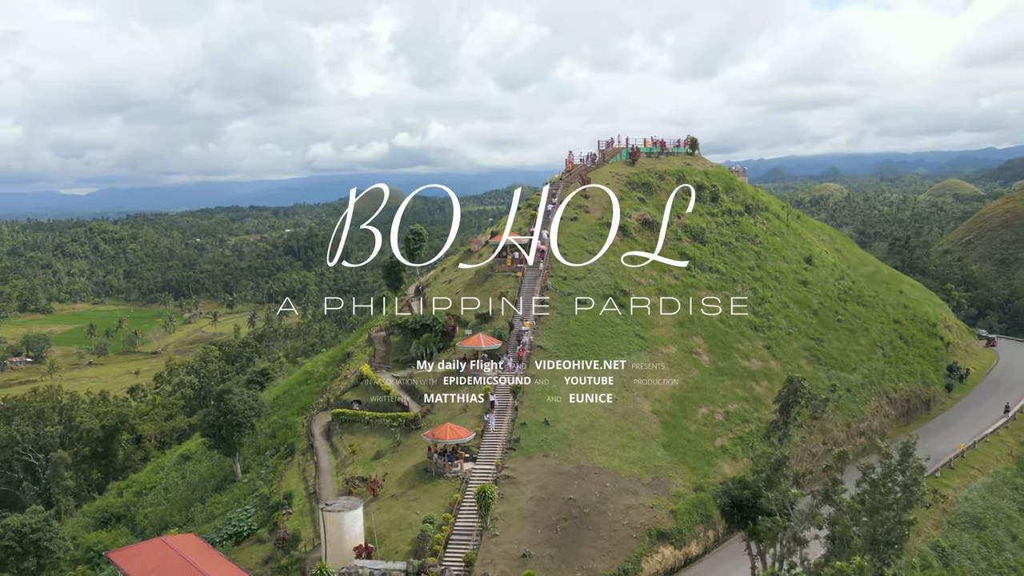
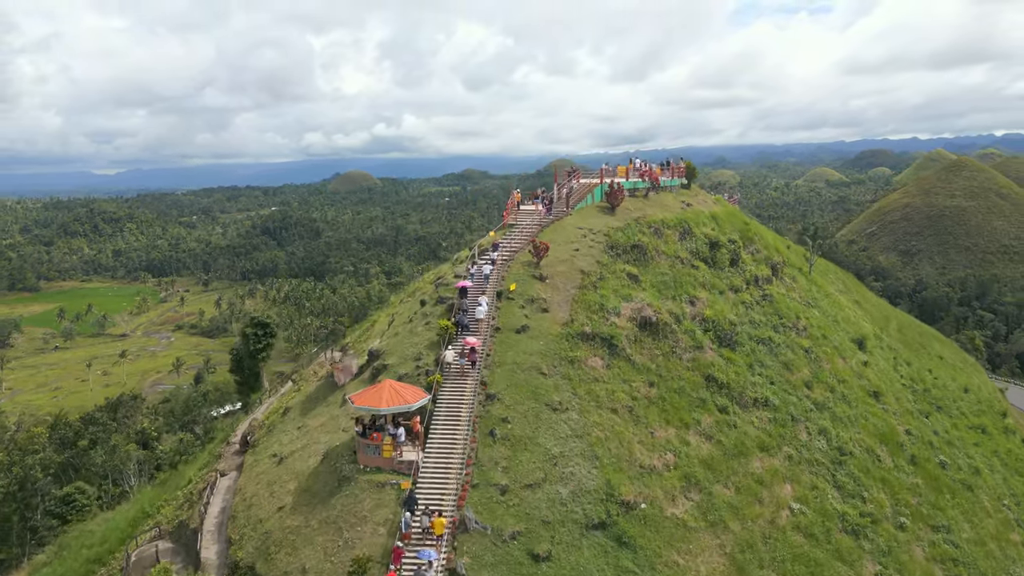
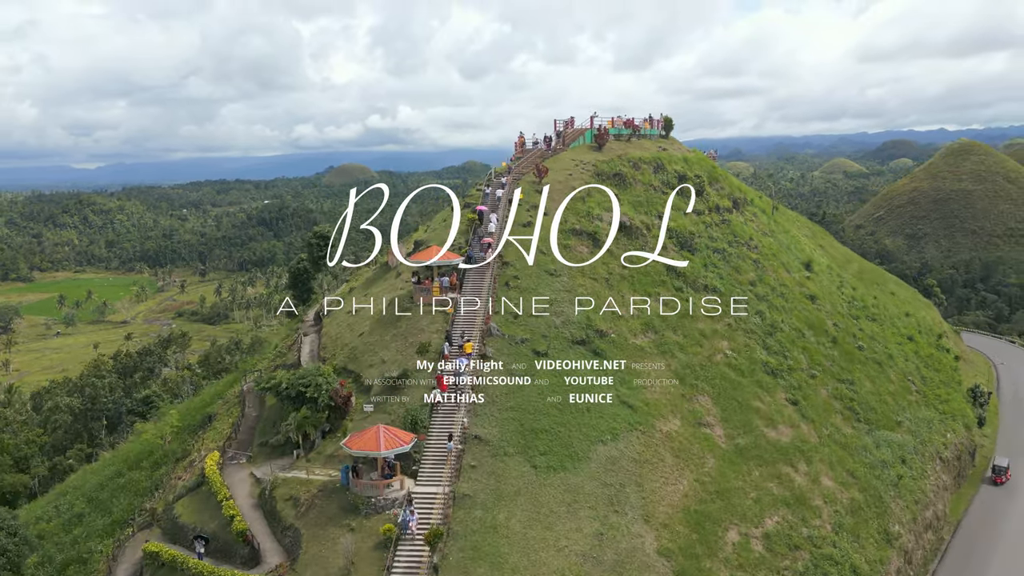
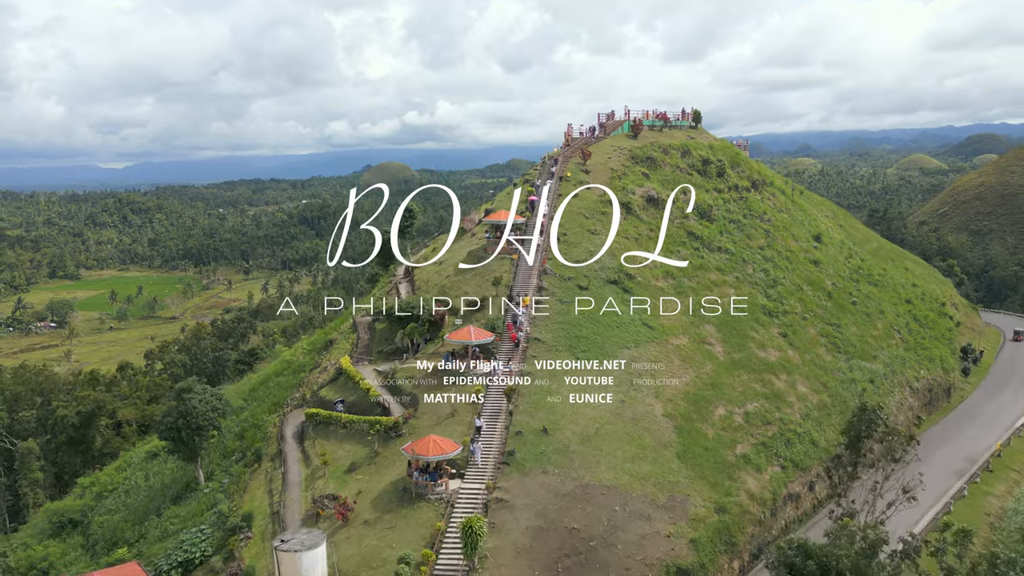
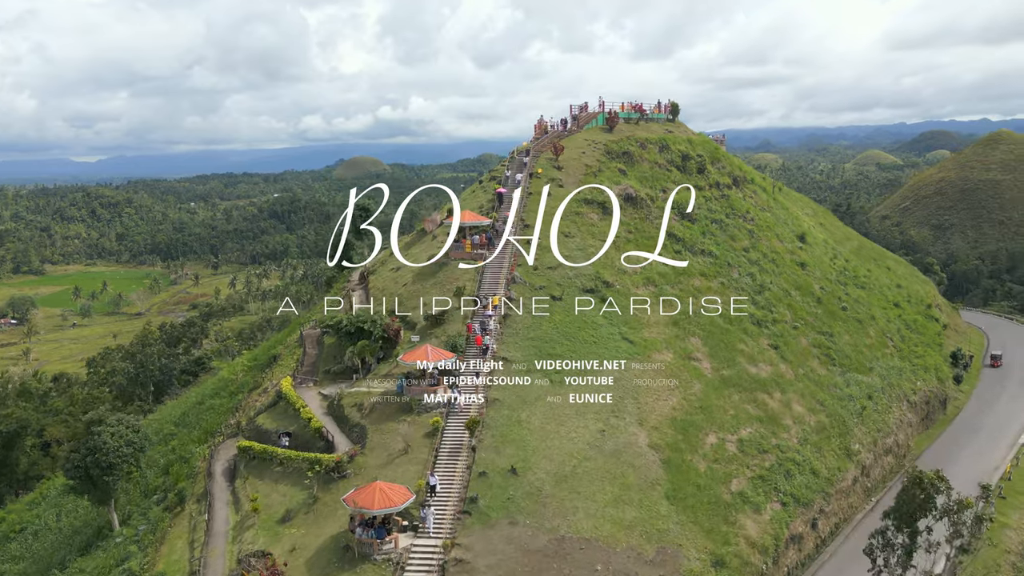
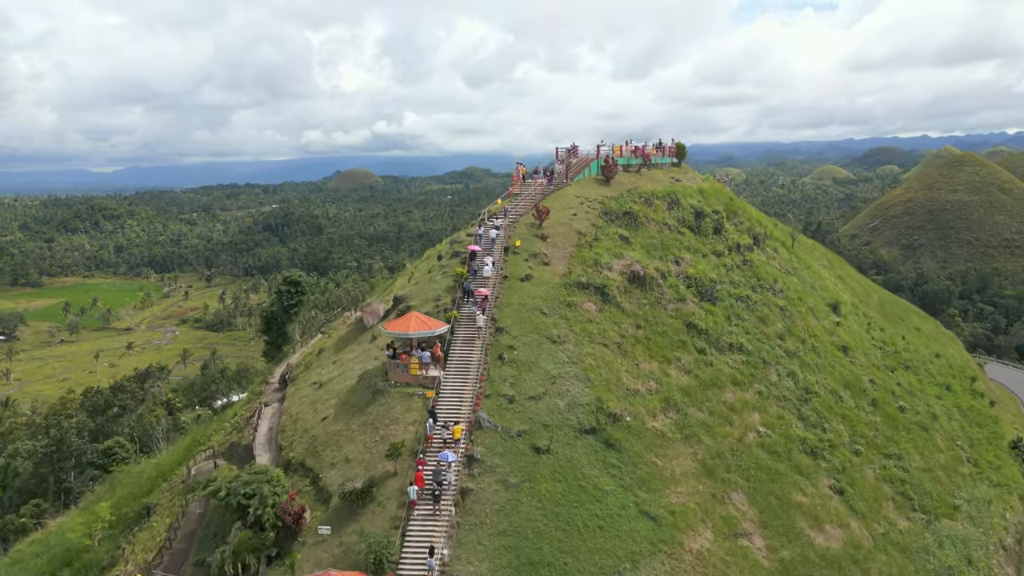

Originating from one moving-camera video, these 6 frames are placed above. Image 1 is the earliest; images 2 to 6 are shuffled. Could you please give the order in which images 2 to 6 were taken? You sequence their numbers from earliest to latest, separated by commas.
4, 5, 3, 6, 2
